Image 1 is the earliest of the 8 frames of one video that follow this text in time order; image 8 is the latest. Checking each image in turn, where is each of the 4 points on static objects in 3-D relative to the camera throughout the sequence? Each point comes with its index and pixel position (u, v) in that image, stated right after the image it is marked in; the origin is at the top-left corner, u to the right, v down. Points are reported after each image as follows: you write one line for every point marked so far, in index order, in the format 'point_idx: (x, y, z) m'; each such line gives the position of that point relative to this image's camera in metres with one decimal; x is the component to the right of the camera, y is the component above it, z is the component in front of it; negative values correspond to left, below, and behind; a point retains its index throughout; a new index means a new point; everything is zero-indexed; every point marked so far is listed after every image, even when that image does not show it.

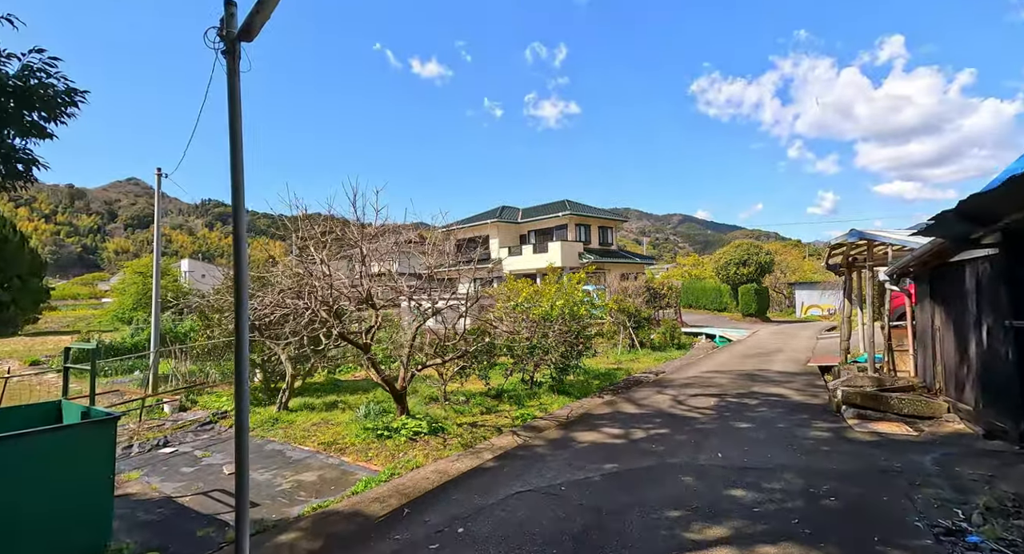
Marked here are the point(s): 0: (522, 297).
0: (+0.2, -0.4, +11.2) m
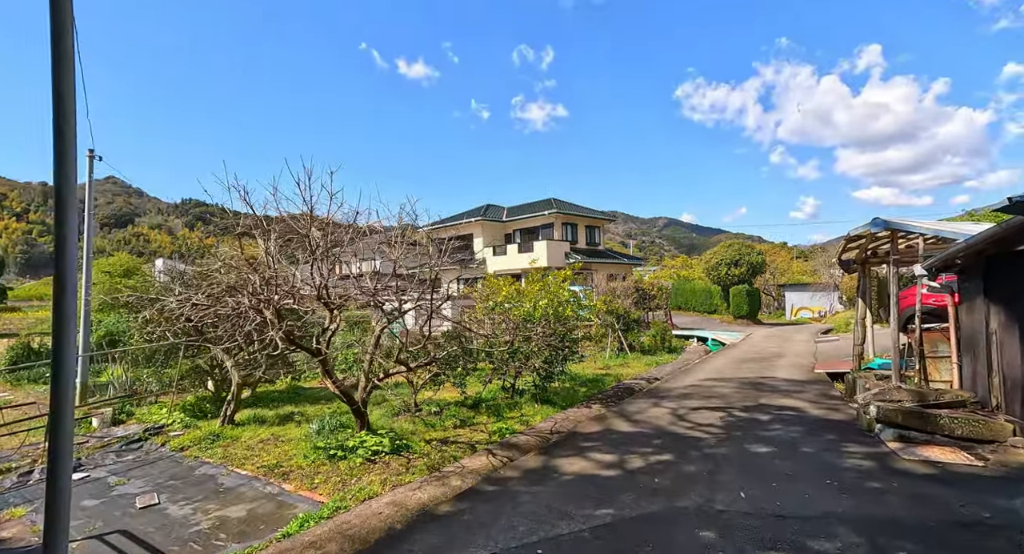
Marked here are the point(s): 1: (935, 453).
0: (-0.2, -0.4, +10.3) m
1: (+3.2, -1.3, +4.1) m
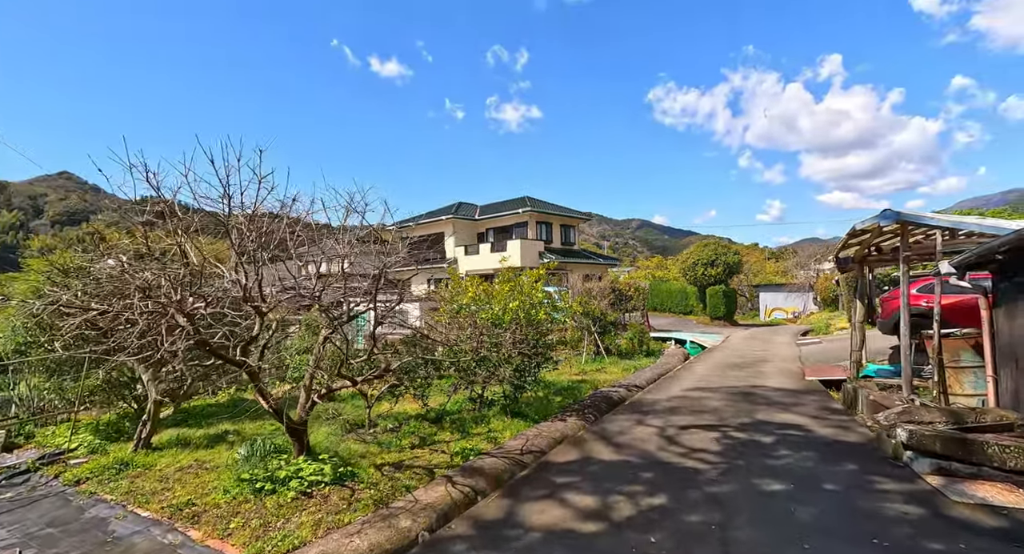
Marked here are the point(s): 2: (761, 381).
0: (-0.7, -0.4, +9.4) m
1: (+2.9, -1.3, +3.3) m
2: (+3.8, -1.6, +8.3) m
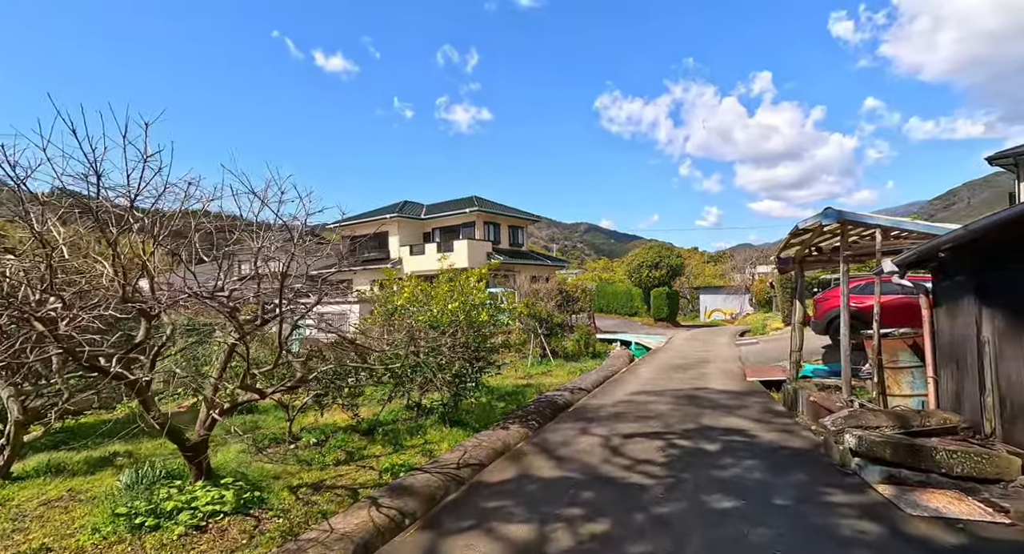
0: (-1.7, -0.4, +8.8) m
1: (+2.5, -1.3, +3.2) m
2: (+2.9, -1.6, +8.2) m
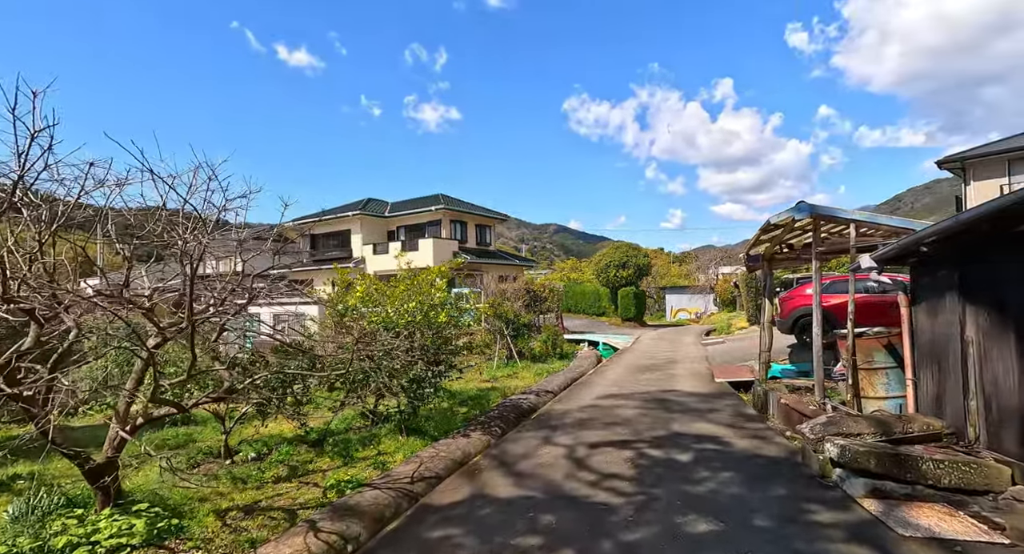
0: (-2.3, -0.4, +8.3) m
1: (+2.2, -1.3, +2.9) m
2: (+2.3, -1.6, +7.9) m
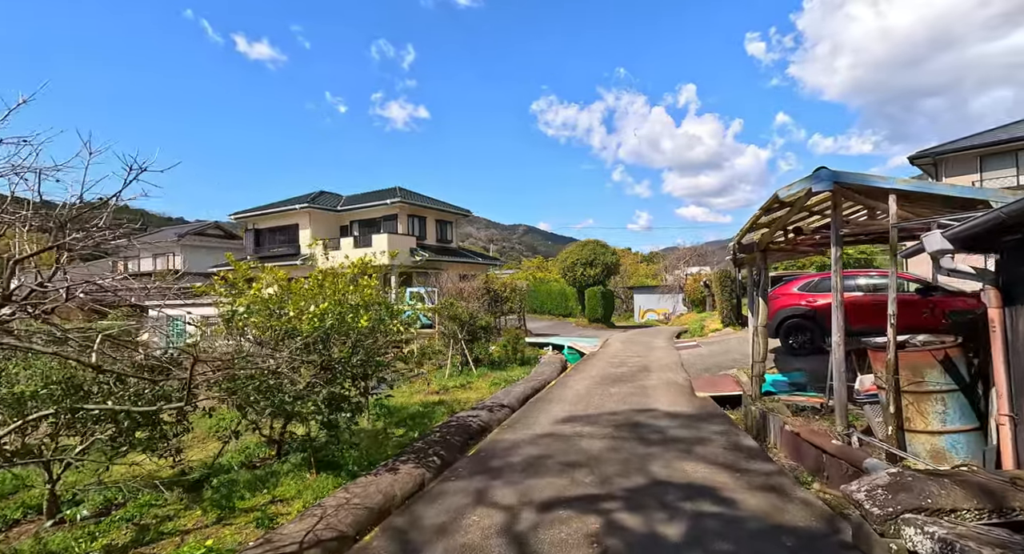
0: (-3.0, -0.3, +6.7) m
1: (+1.8, -1.2, +1.6) m
2: (+1.7, -1.5, +6.6) m
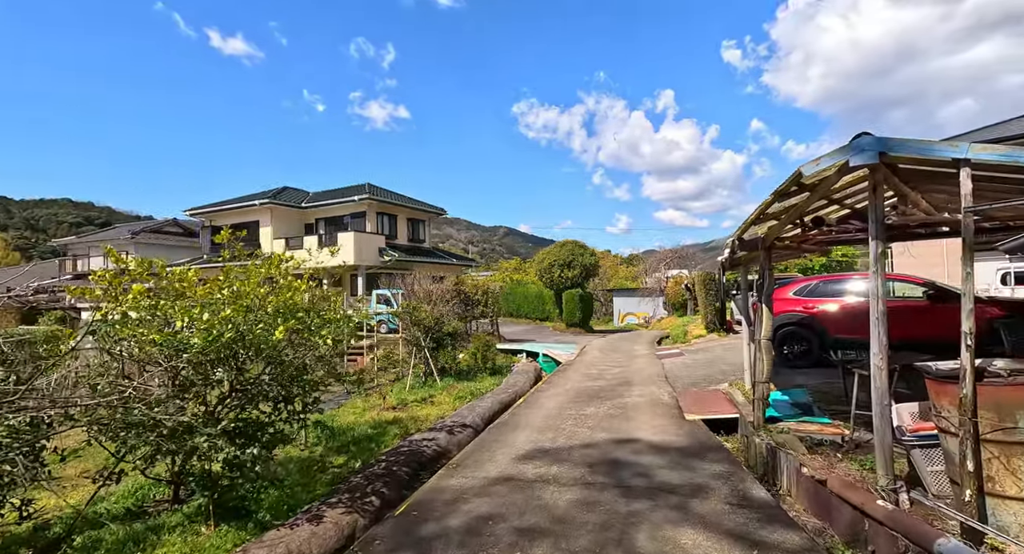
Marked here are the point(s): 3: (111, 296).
0: (-3.4, -0.3, +5.5) m
1: (+1.5, -1.2, +0.5) m
2: (+1.2, -1.5, +5.6) m
3: (-3.7, -0.3, +5.3) m
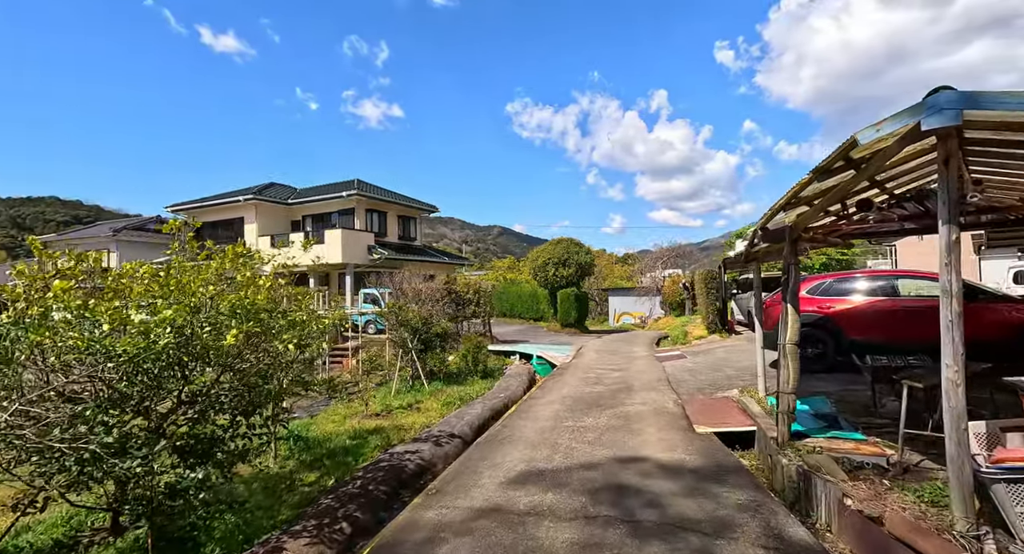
0: (-3.5, -0.3, +4.9) m
1: (+1.5, -1.2, -0.1) m
2: (+1.1, -1.5, +4.9) m
3: (-3.8, -0.3, +4.6) m
